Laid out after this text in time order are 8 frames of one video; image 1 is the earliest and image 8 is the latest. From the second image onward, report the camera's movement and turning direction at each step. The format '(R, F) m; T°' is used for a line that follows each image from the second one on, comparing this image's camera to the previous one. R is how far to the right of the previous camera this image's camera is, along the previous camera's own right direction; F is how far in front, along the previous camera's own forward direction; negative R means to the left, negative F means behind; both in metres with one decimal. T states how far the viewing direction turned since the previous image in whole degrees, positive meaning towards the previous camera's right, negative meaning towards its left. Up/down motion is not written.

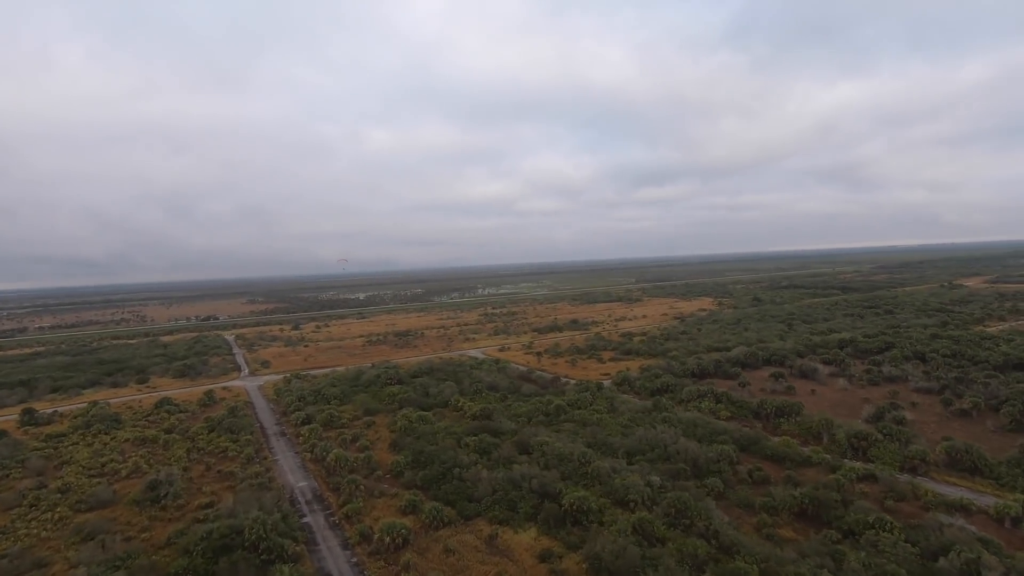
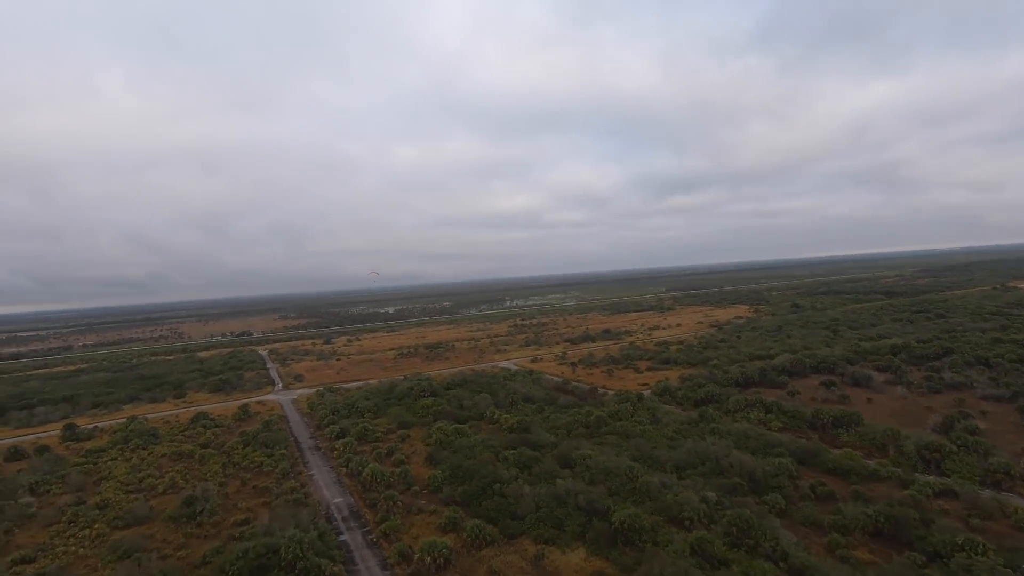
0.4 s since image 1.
(-0.5, +0.9) m; -3°
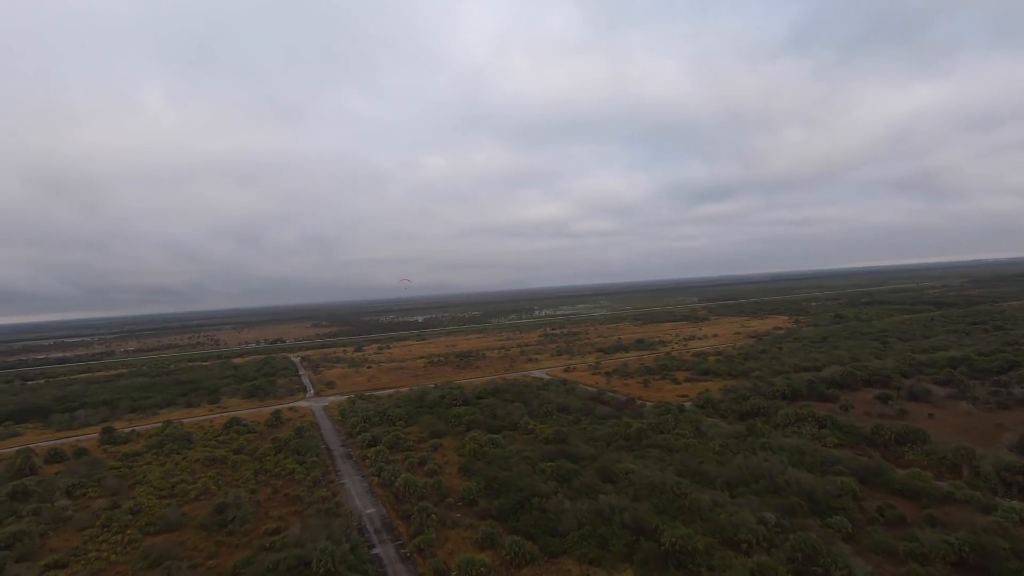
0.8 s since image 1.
(-0.5, +0.9) m; -3°
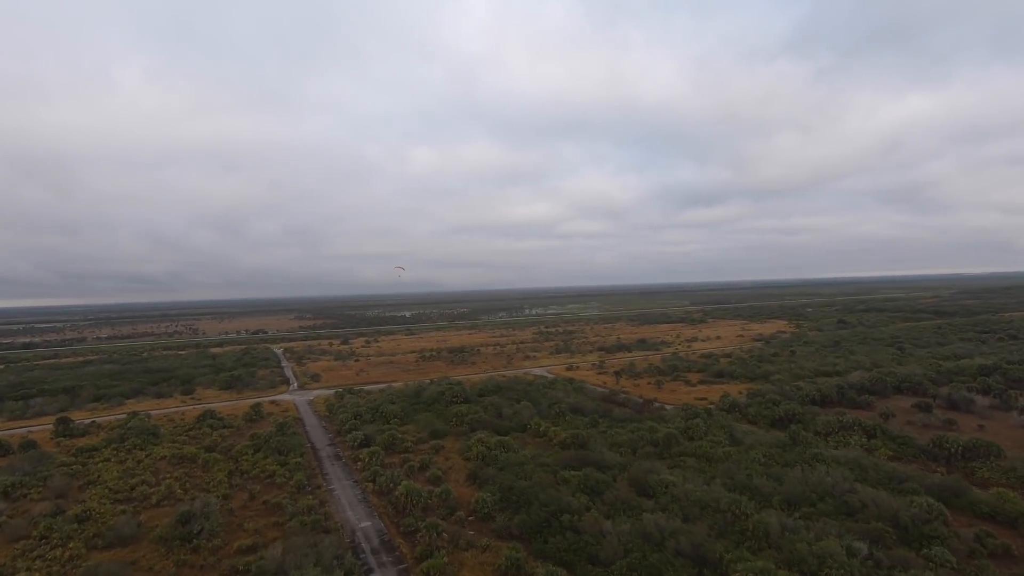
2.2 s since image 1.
(-1.5, +3.4) m; +1°
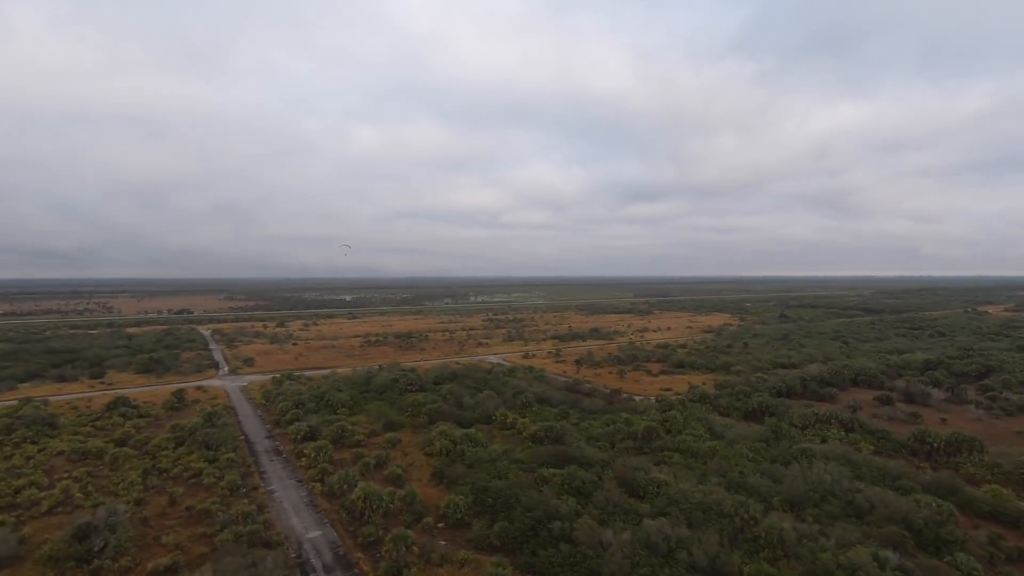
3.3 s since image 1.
(-1.3, +2.6) m; +6°
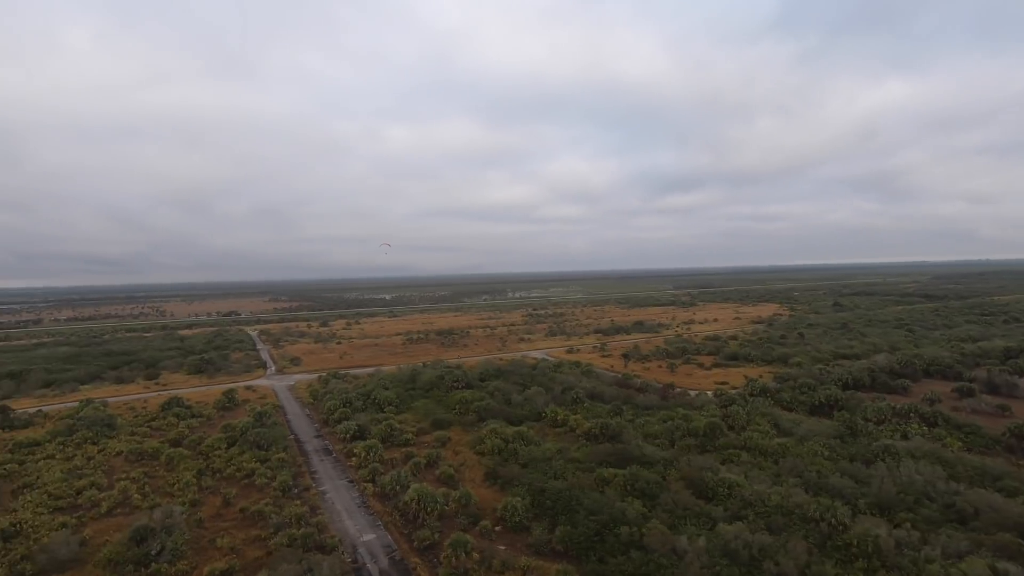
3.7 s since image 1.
(-0.6, +0.9) m; -4°
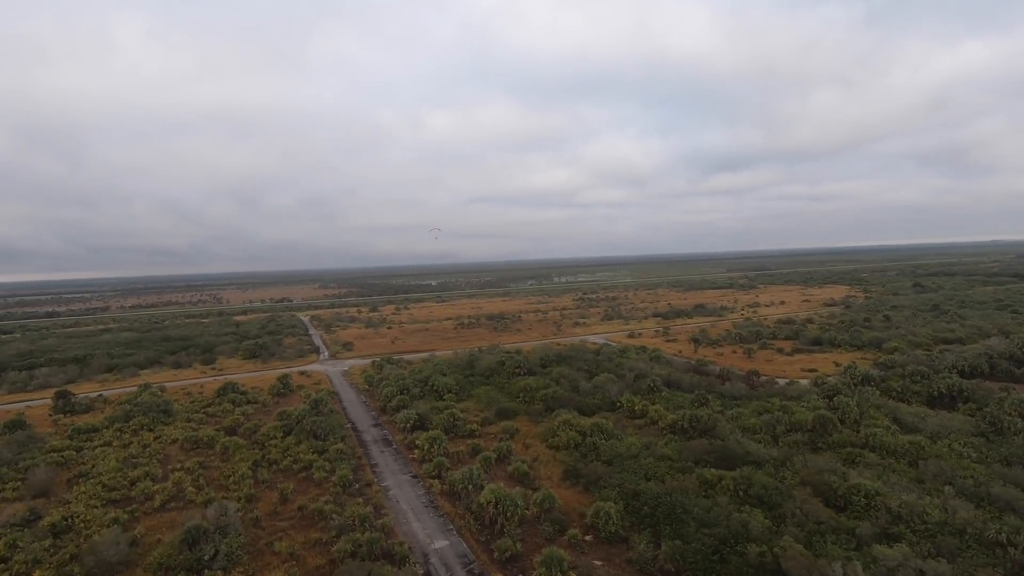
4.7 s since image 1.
(-1.2, +2.3) m; -4°
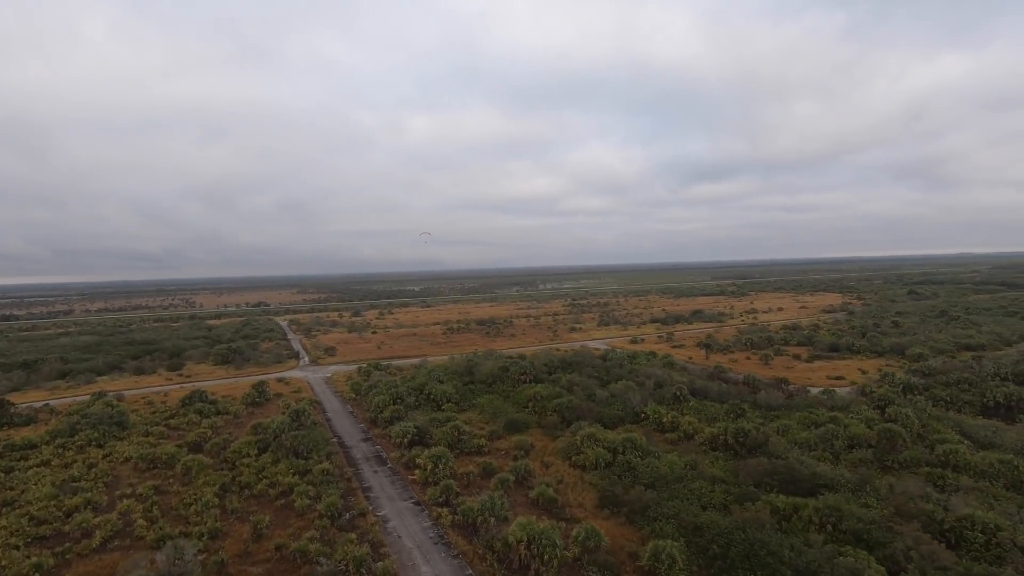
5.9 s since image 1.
(-1.2, +2.8) m; +2°
